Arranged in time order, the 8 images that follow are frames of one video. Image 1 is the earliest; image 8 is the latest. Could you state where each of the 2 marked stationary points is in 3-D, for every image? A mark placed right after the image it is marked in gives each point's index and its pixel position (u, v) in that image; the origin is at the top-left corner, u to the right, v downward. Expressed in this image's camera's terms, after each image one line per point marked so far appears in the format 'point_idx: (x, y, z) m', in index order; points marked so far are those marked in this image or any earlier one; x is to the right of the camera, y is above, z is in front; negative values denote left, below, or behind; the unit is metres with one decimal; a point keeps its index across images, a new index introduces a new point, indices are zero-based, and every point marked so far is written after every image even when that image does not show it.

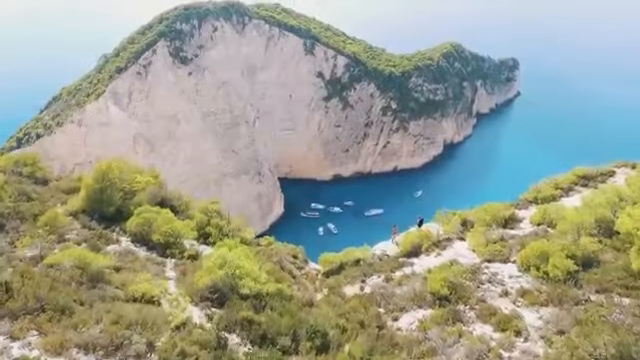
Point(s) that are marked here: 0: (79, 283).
0: (-11.1, -4.8, +17.6) m
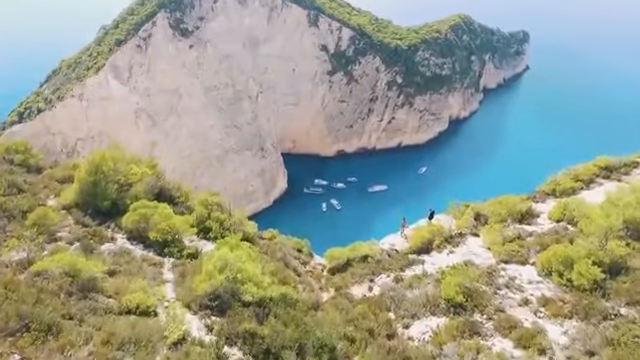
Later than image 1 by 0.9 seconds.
0: (-10.8, -4.9, +16.4) m
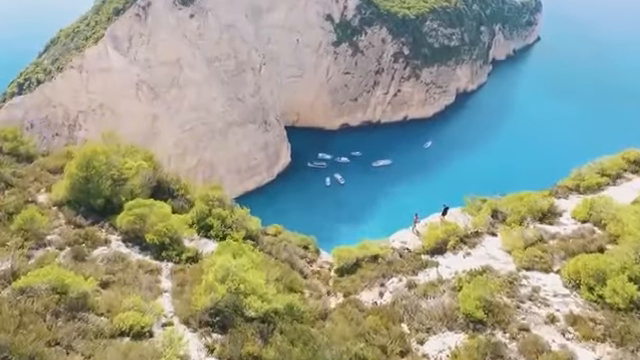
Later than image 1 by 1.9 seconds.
0: (-10.4, -5.3, +15.0) m
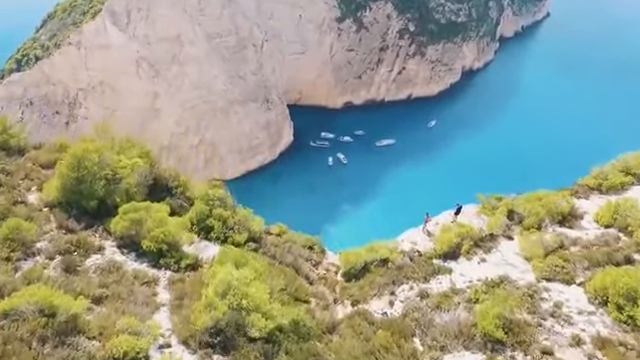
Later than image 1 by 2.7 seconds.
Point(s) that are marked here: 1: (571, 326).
0: (-10.0, -5.8, +13.8) m
1: (+11.3, -6.6, +17.4) m
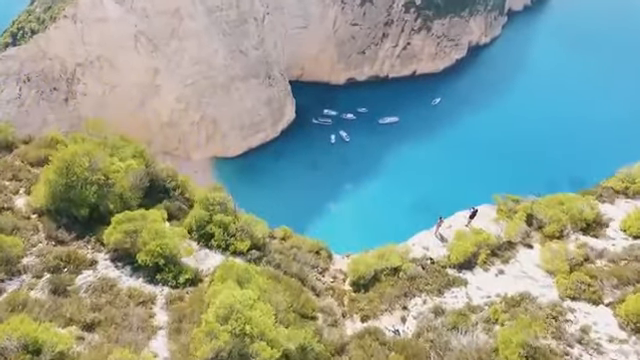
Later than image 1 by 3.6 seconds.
0: (-9.6, -6.6, +12.6) m
1: (+11.7, -7.3, +16.1) m
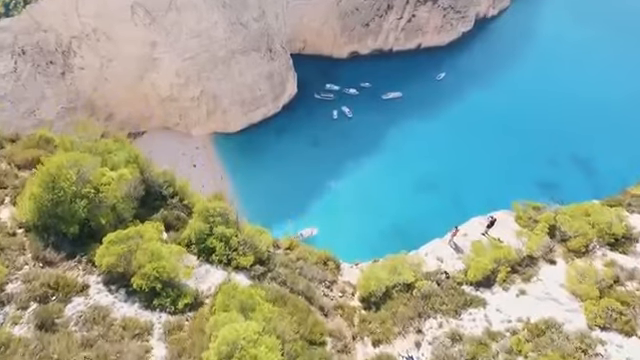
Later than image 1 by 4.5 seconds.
0: (-9.2, -7.8, +11.3) m
1: (+12.1, -8.4, +14.8) m
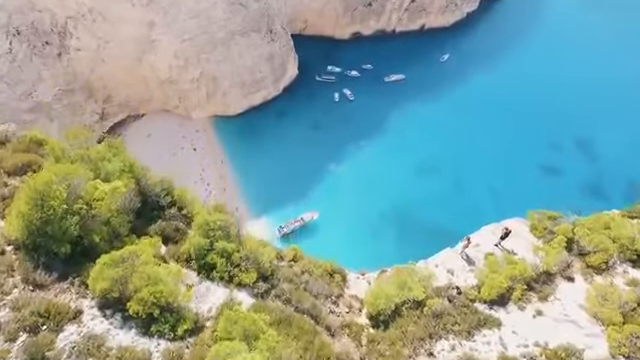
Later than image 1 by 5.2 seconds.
0: (-8.9, -8.9, +10.5) m
1: (+12.5, -9.4, +13.9) m
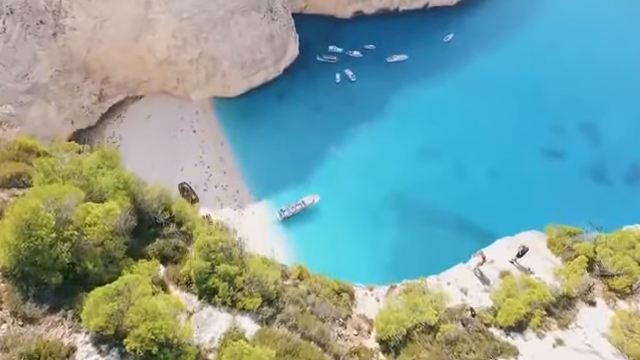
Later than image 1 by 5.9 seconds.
0: (-8.6, -10.3, +9.6) m
1: (+12.8, -10.7, +13.1) m
